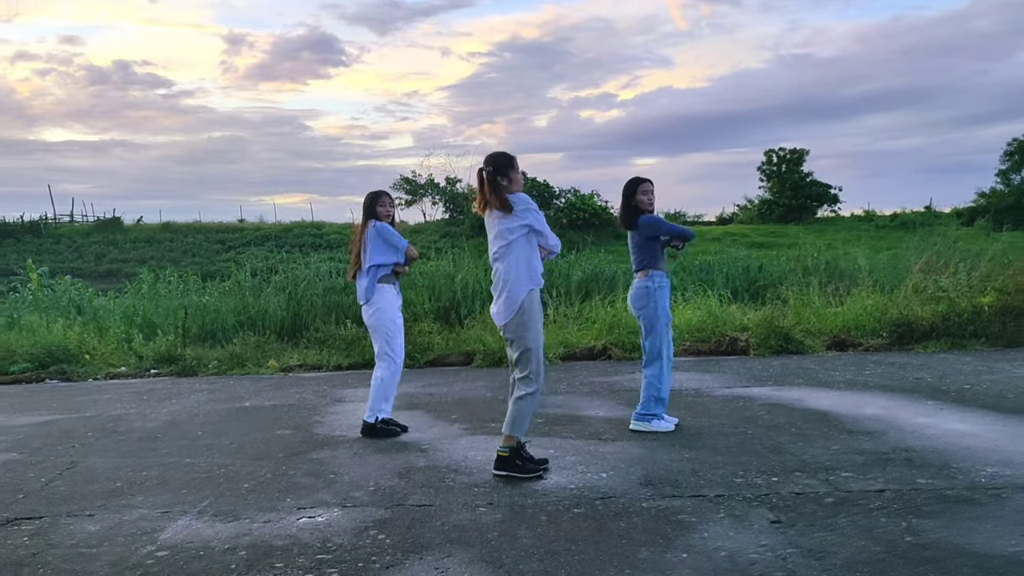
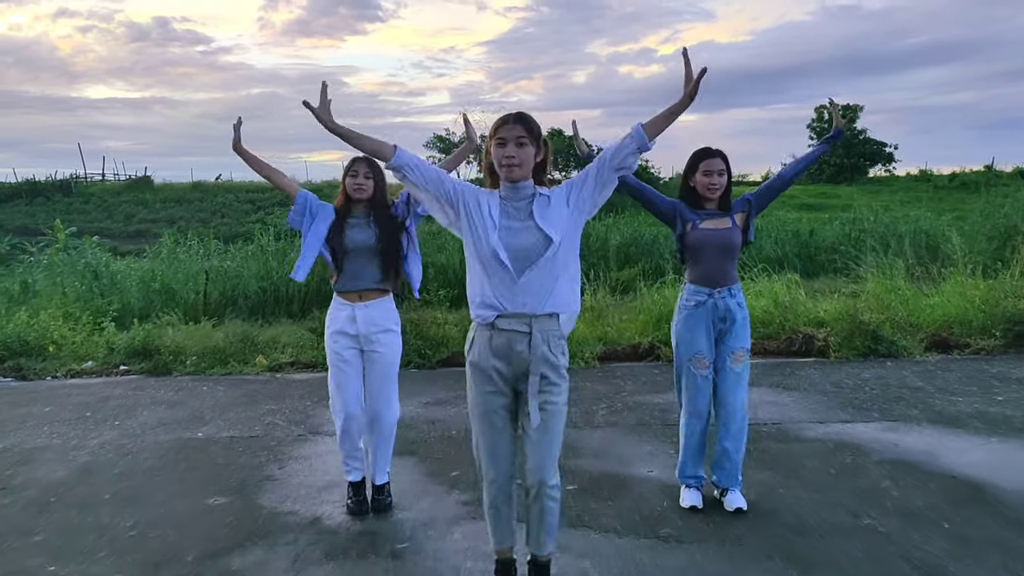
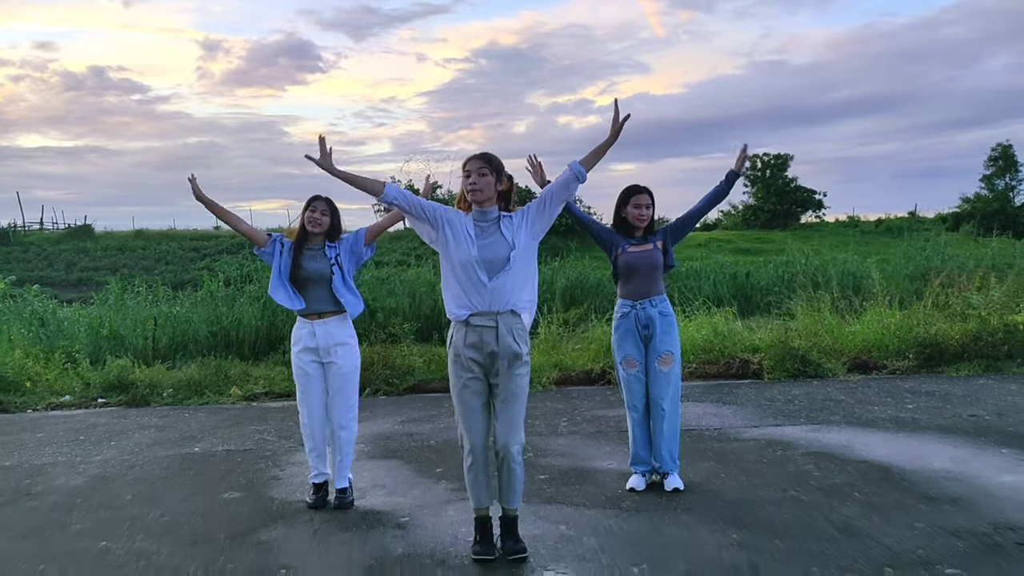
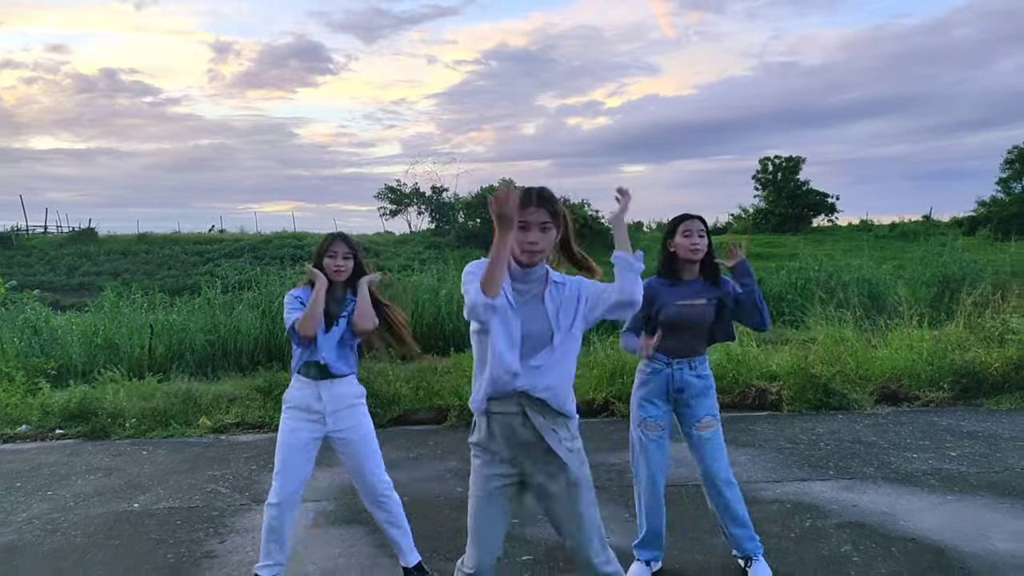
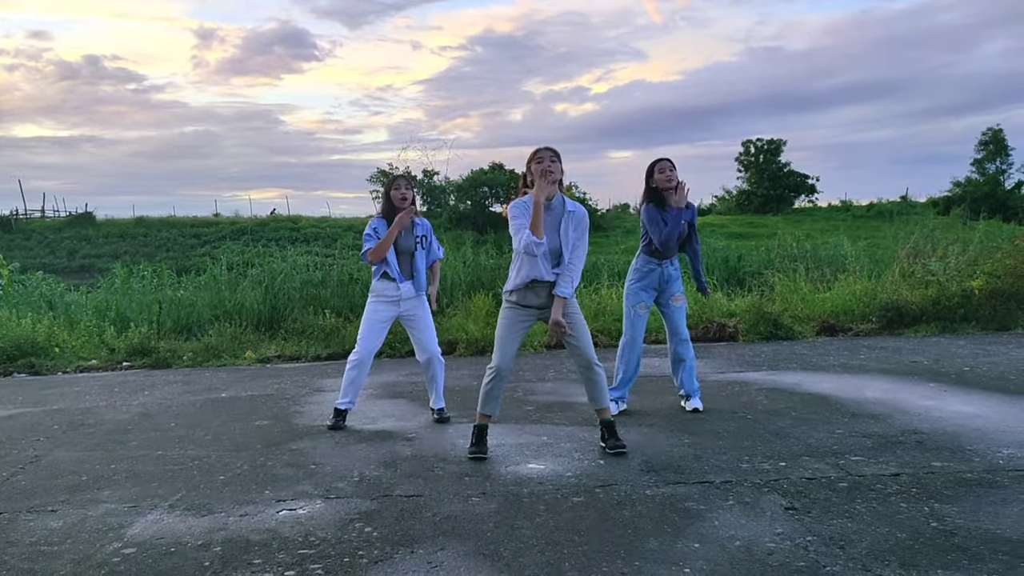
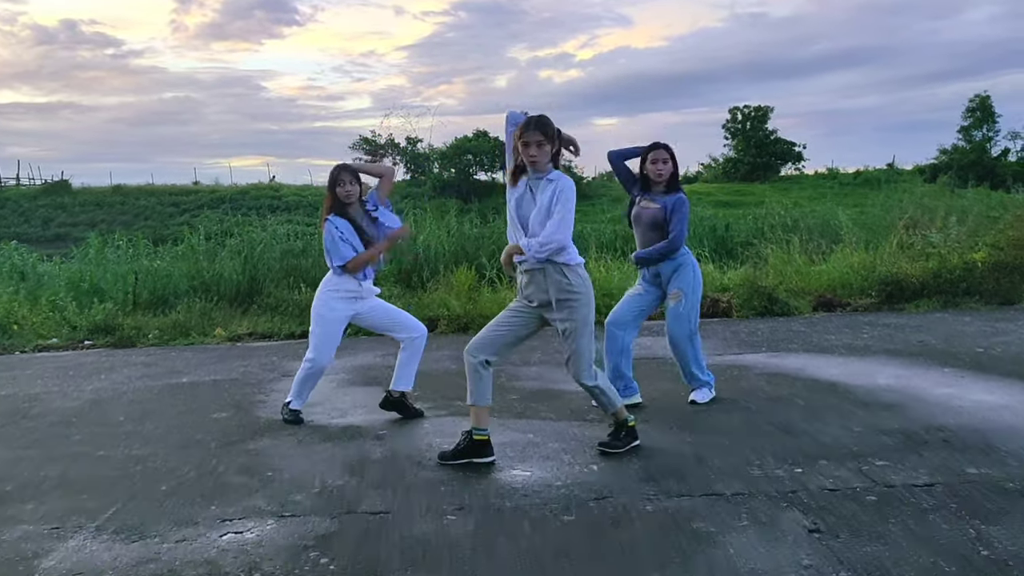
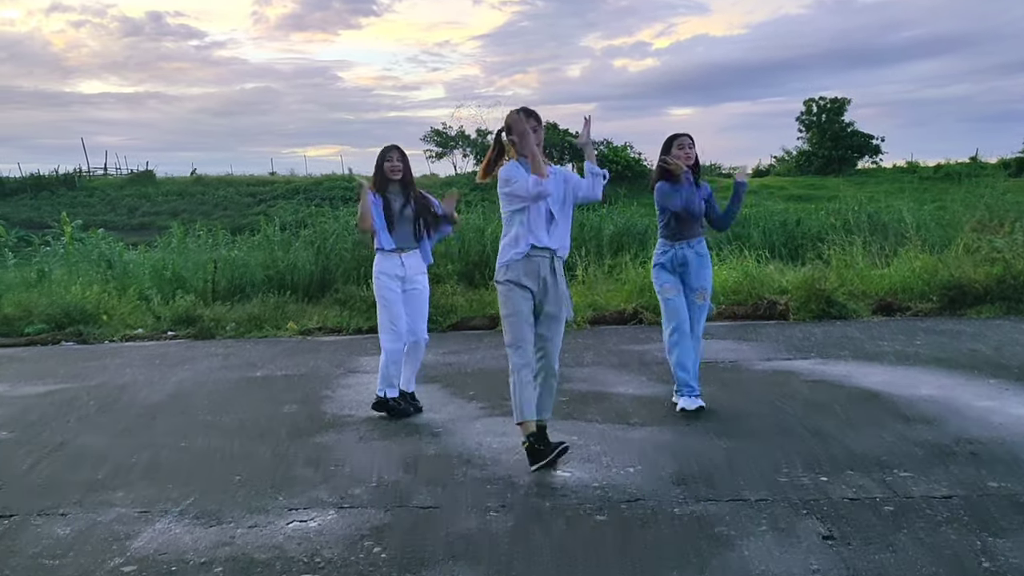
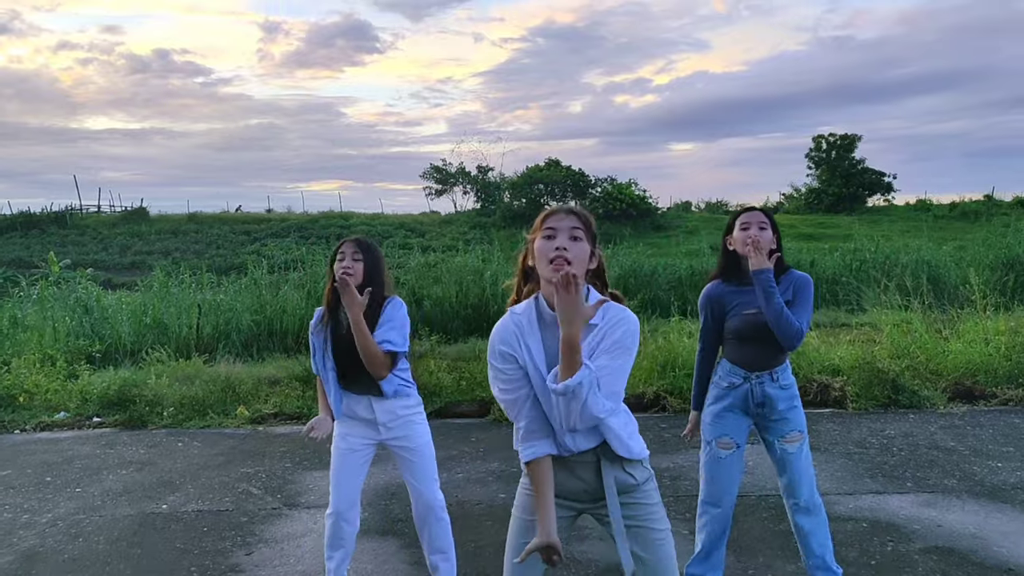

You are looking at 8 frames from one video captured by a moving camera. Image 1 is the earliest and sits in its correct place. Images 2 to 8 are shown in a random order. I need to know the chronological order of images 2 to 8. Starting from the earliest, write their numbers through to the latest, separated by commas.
7, 2, 8, 4, 3, 5, 6
